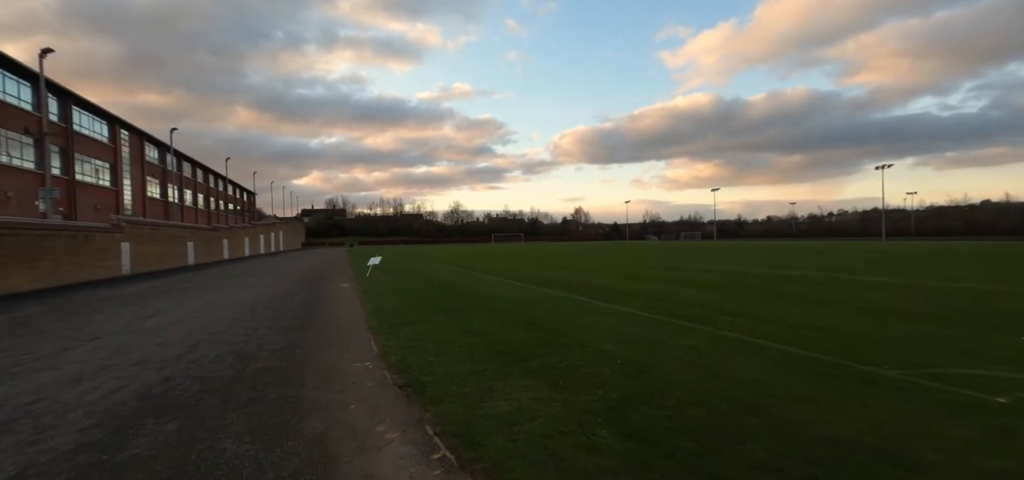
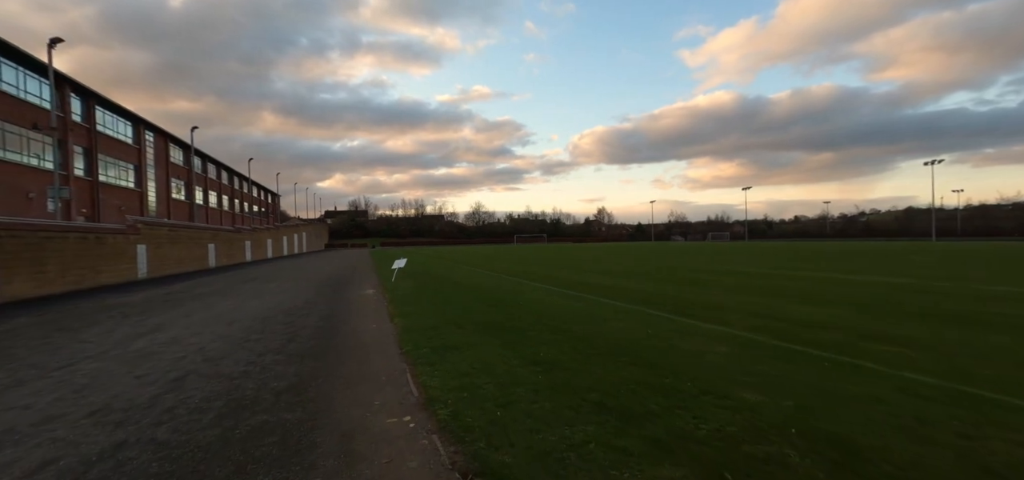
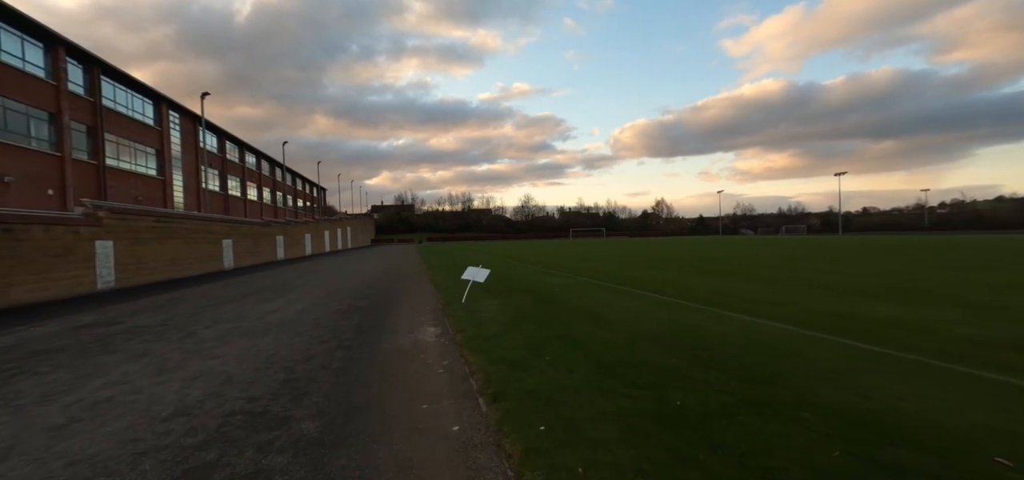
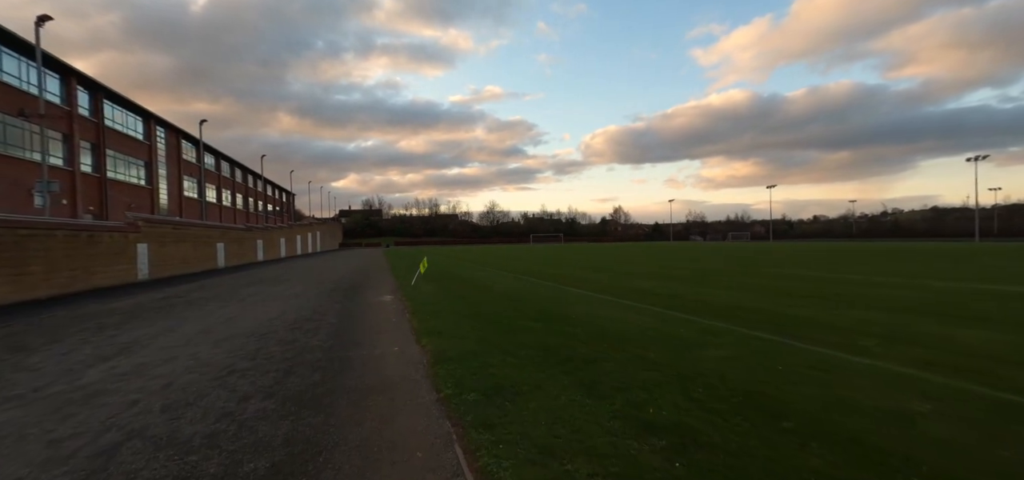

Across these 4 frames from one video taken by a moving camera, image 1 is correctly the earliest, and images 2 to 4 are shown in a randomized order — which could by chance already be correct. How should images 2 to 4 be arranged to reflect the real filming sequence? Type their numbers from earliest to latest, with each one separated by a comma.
2, 4, 3
